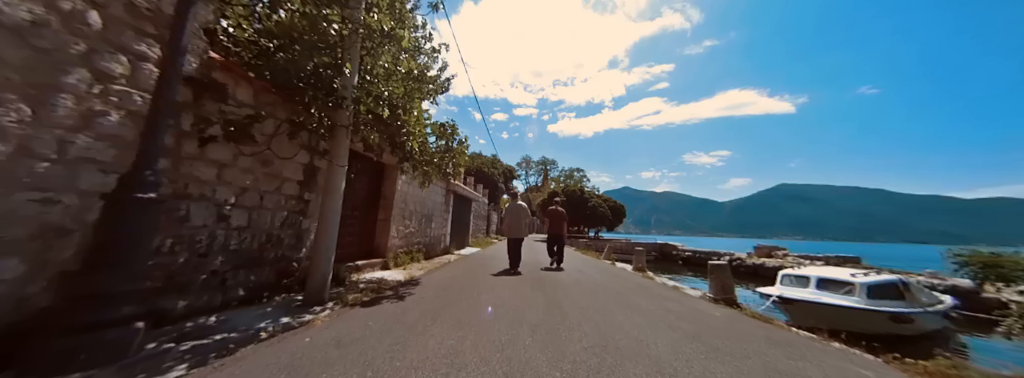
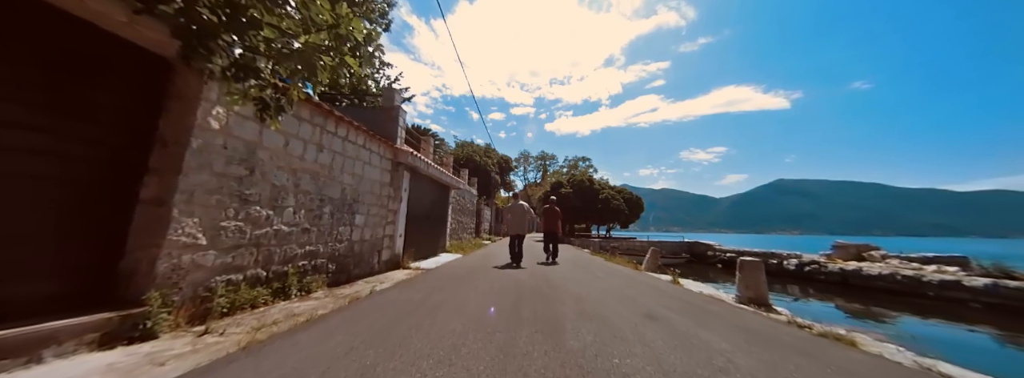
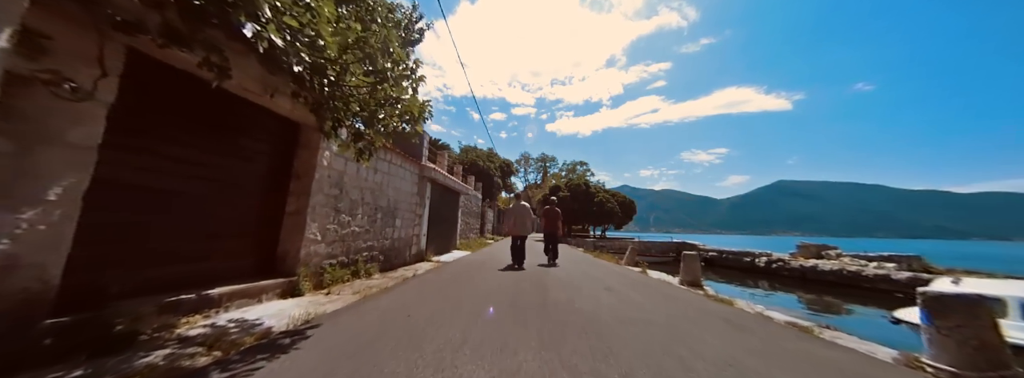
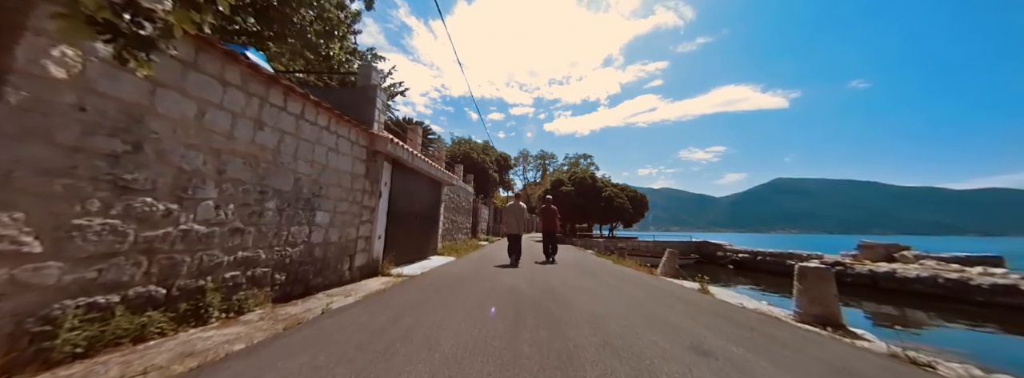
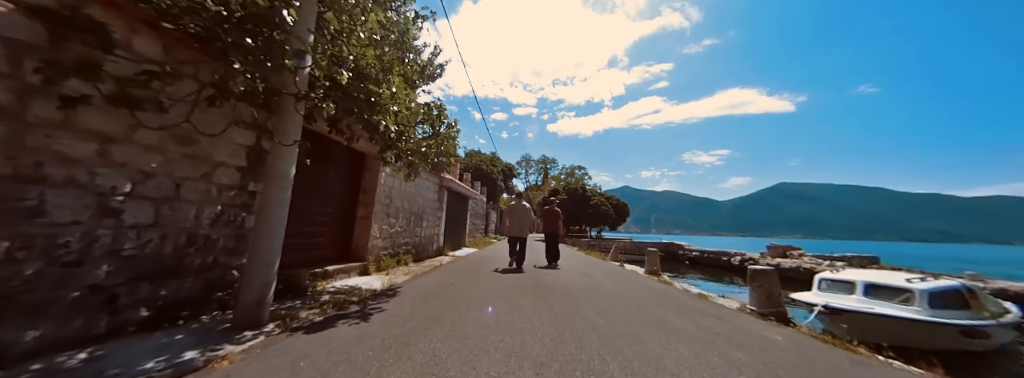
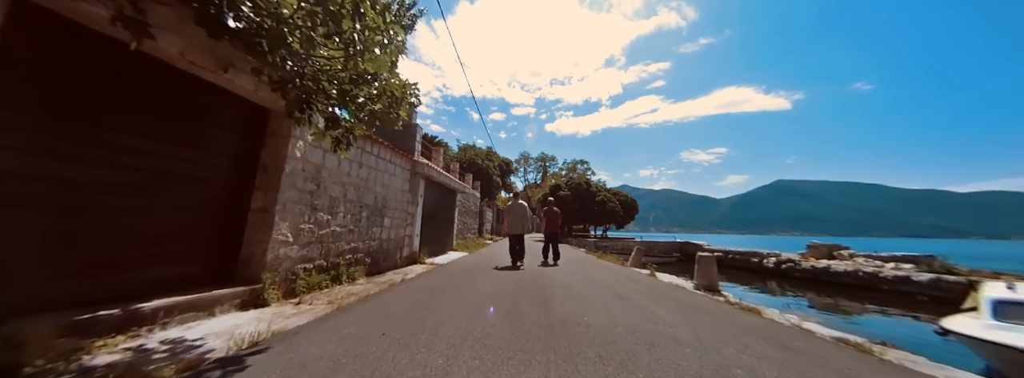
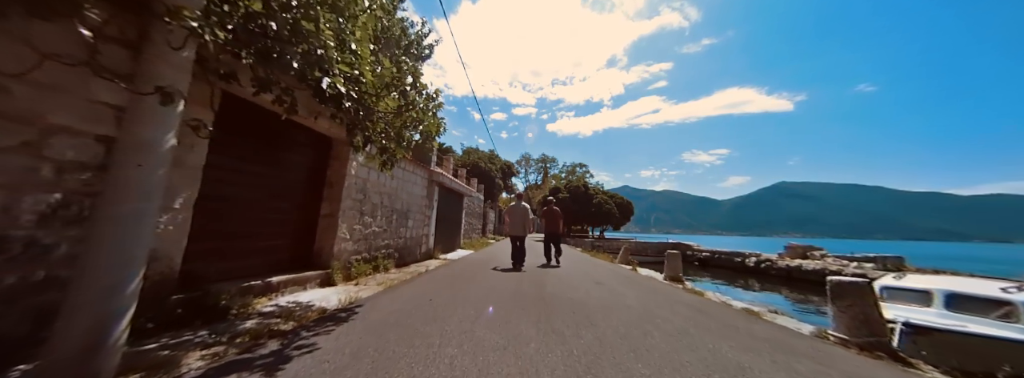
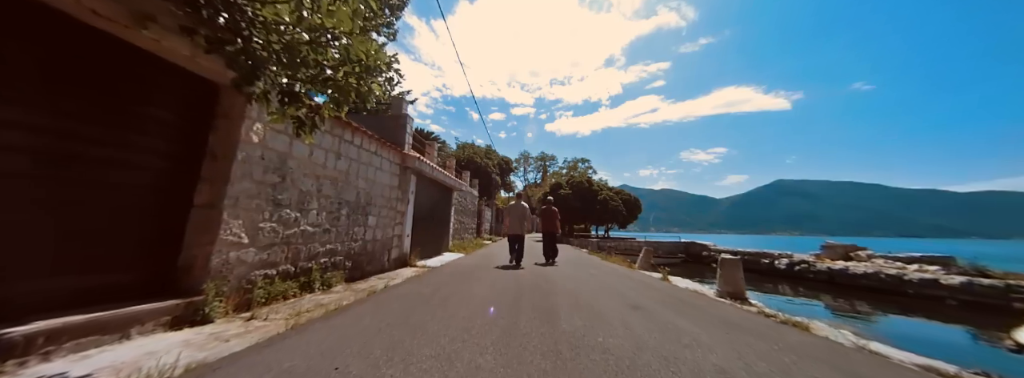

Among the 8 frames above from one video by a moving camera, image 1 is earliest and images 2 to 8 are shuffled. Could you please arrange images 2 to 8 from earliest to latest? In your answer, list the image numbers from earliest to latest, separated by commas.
5, 7, 3, 6, 8, 2, 4
